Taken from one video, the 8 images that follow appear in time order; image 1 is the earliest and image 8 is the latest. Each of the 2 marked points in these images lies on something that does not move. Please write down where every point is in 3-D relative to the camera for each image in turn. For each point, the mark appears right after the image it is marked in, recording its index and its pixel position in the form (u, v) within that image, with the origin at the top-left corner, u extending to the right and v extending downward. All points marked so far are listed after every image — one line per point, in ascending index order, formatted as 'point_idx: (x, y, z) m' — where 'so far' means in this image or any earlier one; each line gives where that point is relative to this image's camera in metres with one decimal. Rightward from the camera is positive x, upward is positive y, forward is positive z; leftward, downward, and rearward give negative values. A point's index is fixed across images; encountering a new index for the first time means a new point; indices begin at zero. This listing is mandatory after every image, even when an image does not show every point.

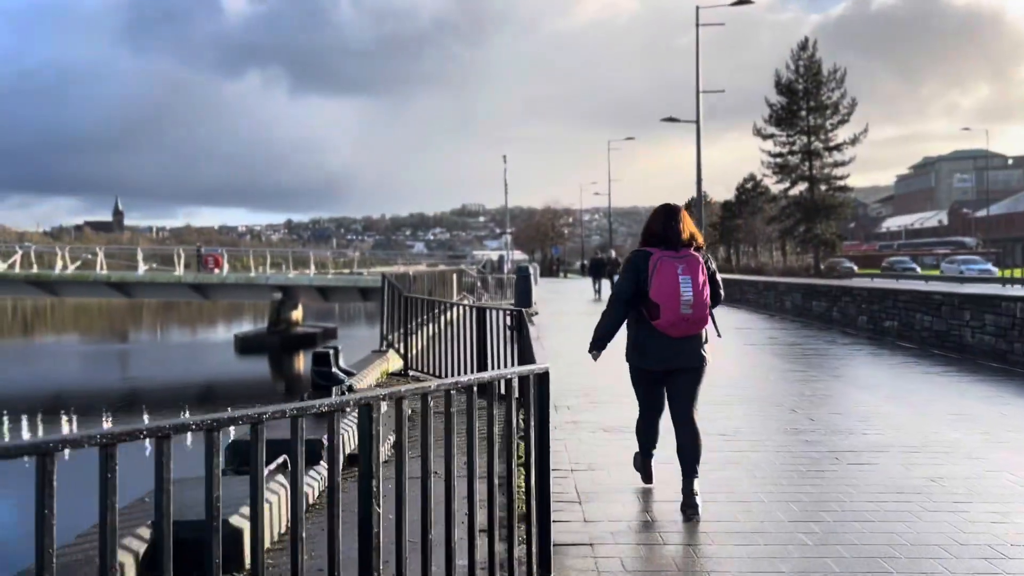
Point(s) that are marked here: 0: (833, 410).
0: (+2.7, -1.0, +7.1) m
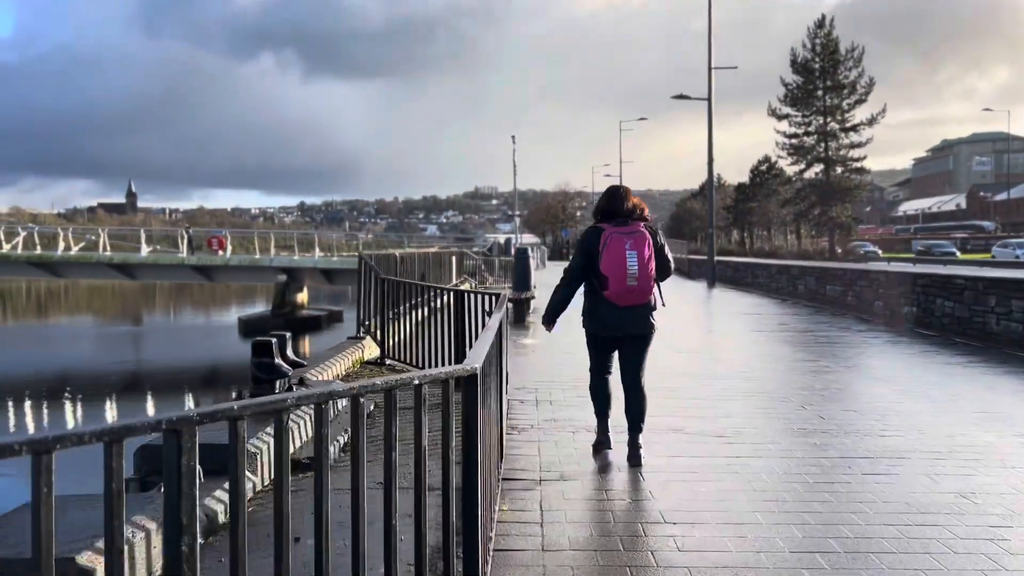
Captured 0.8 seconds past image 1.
0: (+2.5, -0.9, +6.4) m
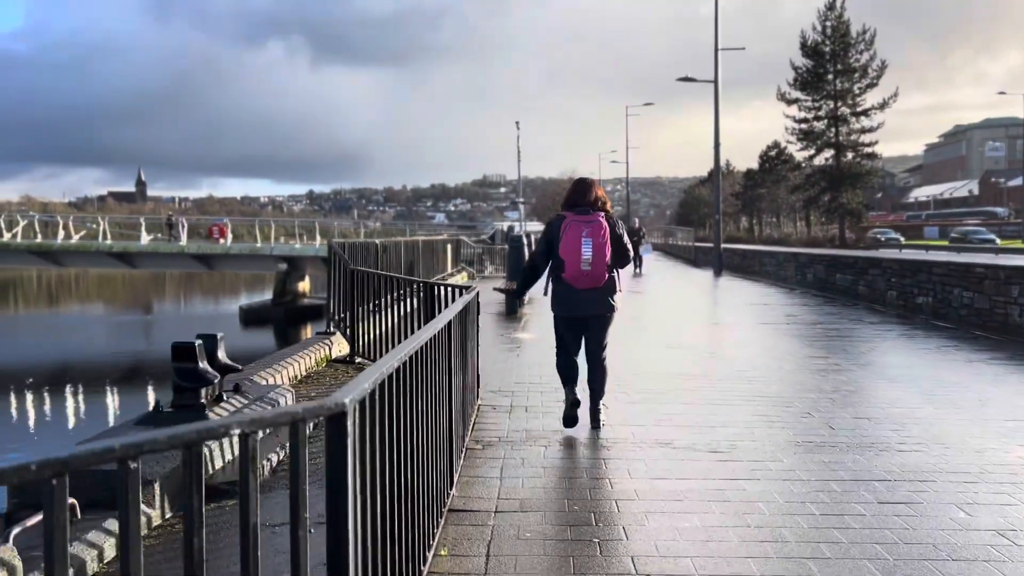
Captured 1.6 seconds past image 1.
0: (+2.3, -0.8, +5.7) m
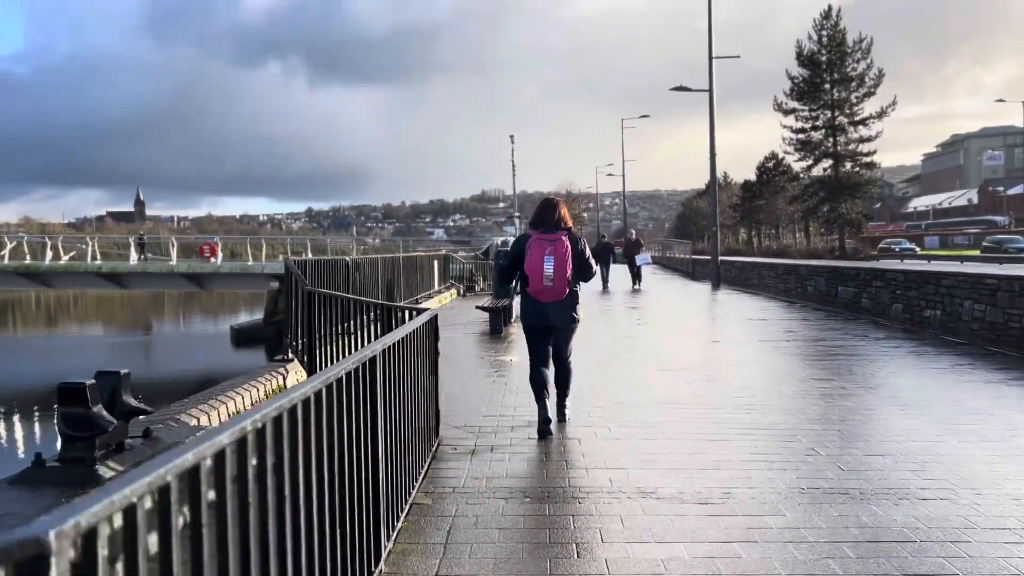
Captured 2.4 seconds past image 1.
0: (+2.1, -0.9, +5.0) m
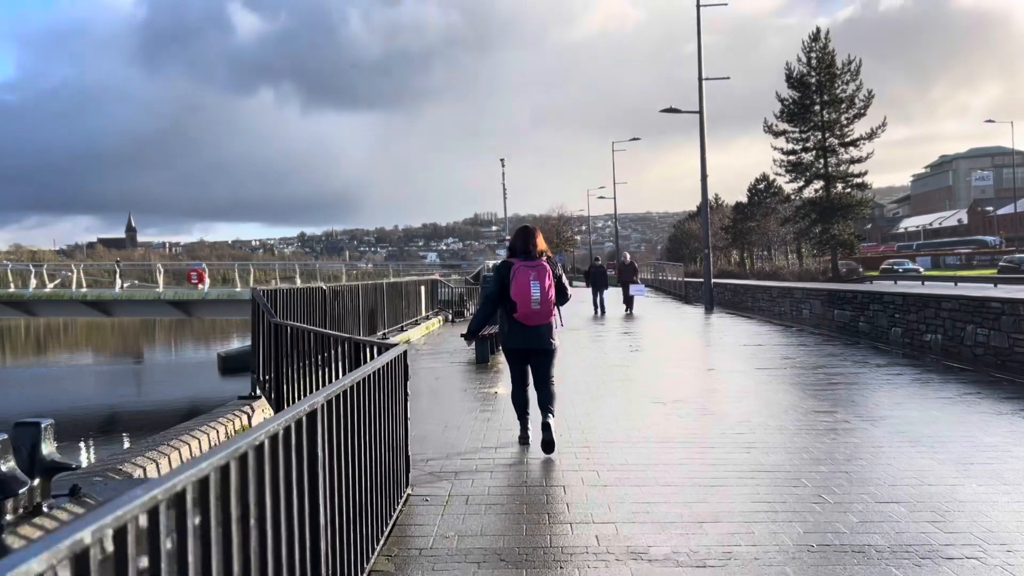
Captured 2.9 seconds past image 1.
0: (+2.0, -1.1, +4.6) m
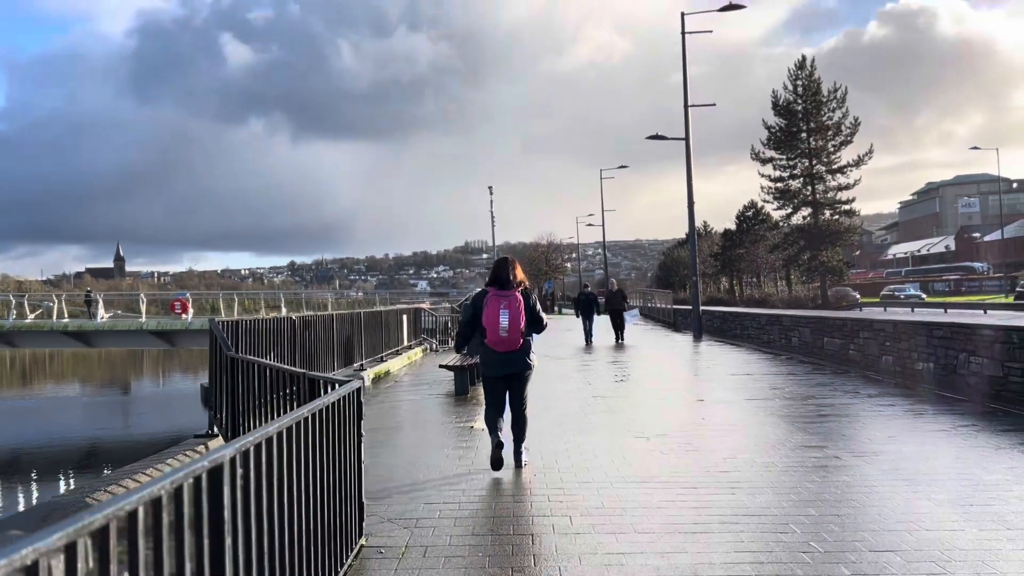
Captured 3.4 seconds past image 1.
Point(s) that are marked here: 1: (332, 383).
0: (+1.8, -1.2, +4.2) m
1: (-1.0, -0.5, +4.9) m
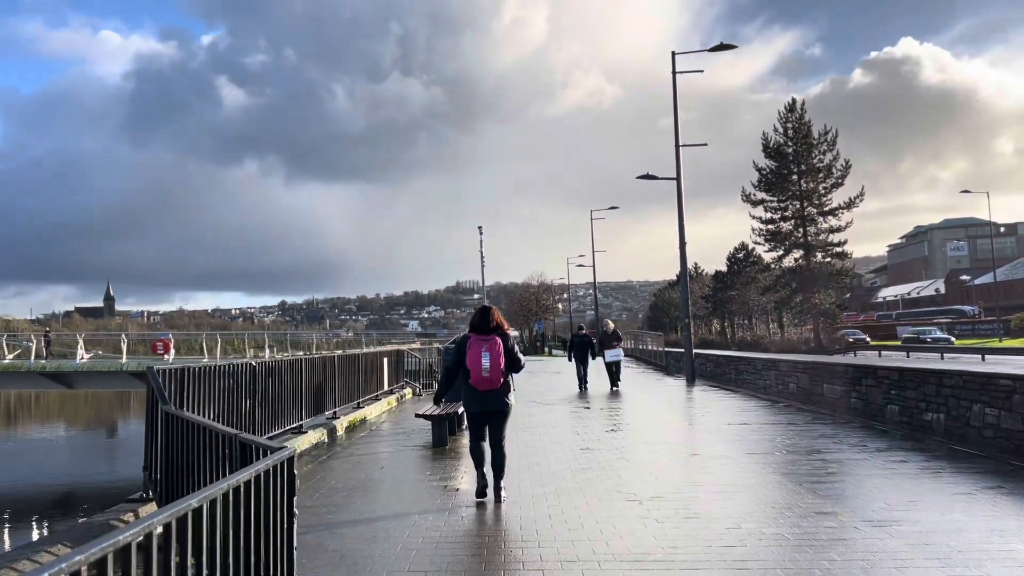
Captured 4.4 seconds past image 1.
0: (+1.7, -1.5, +3.4) m
1: (-1.1, -0.8, +4.1) m
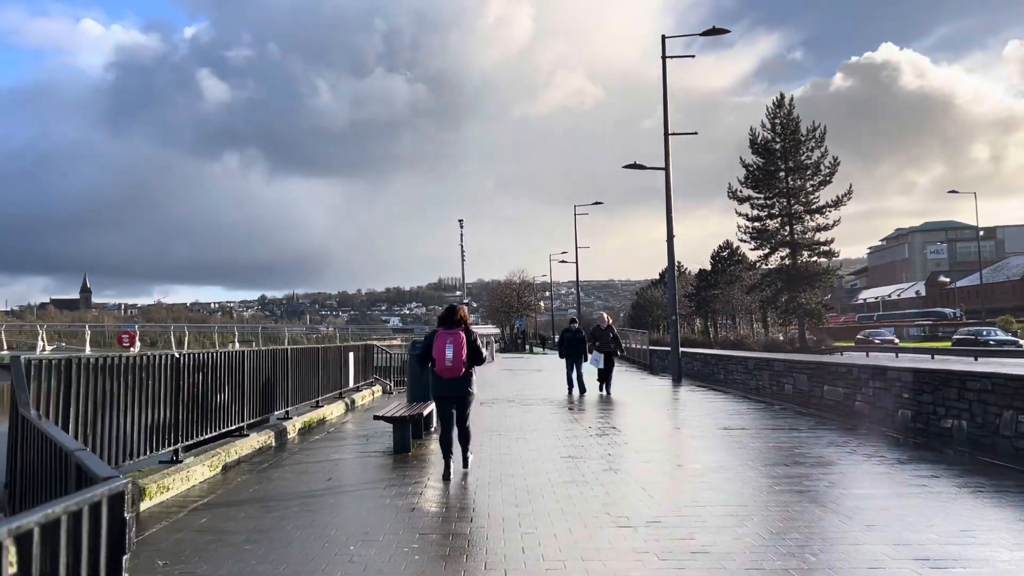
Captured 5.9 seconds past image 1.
0: (+1.5, -1.3, +2.3) m
1: (-1.3, -0.6, +2.9) m
